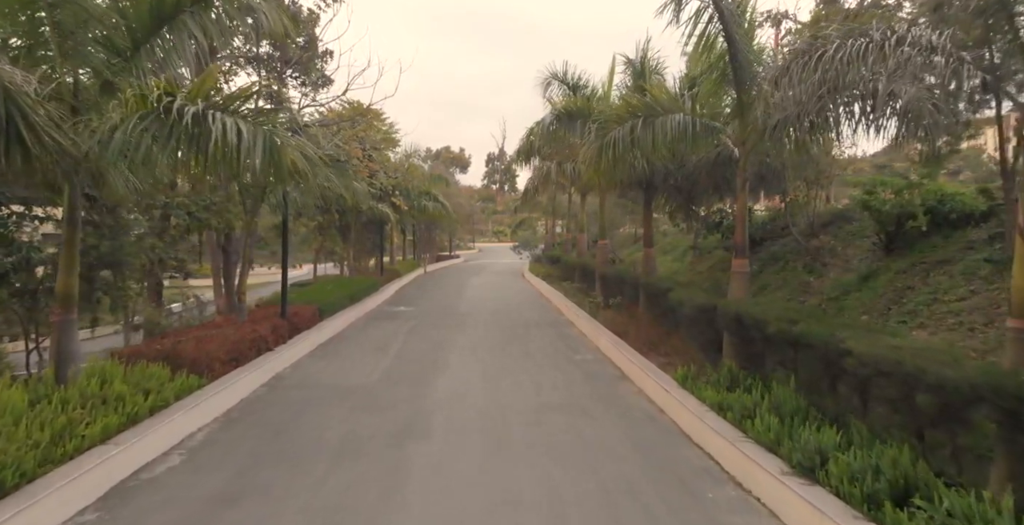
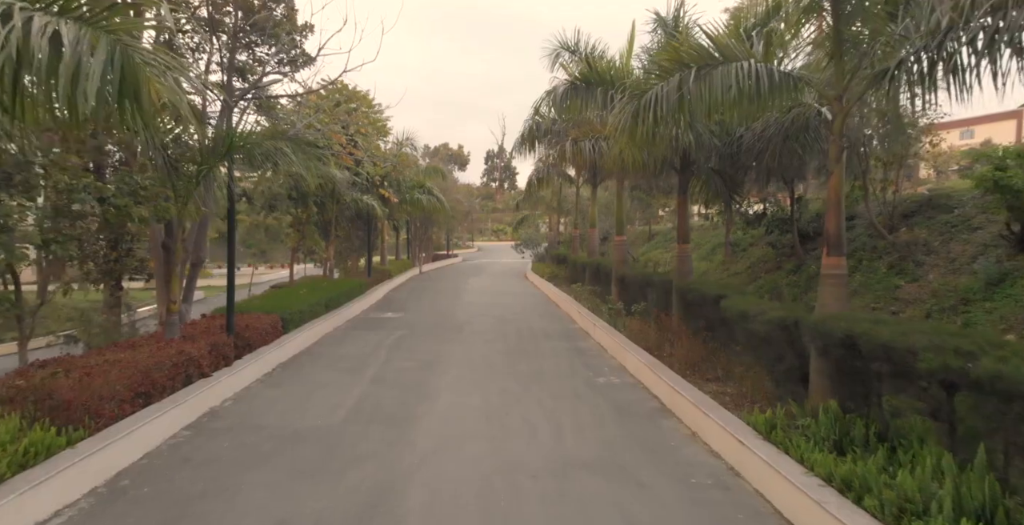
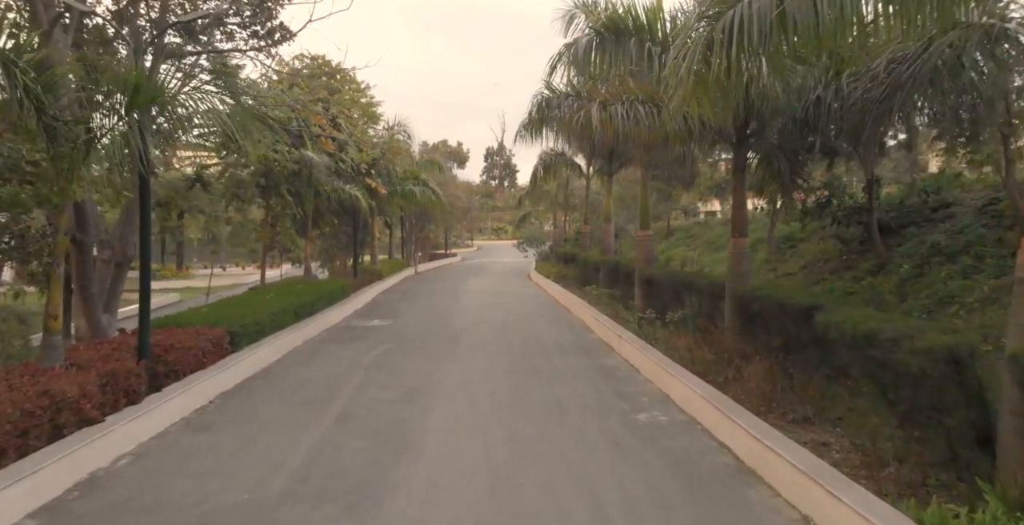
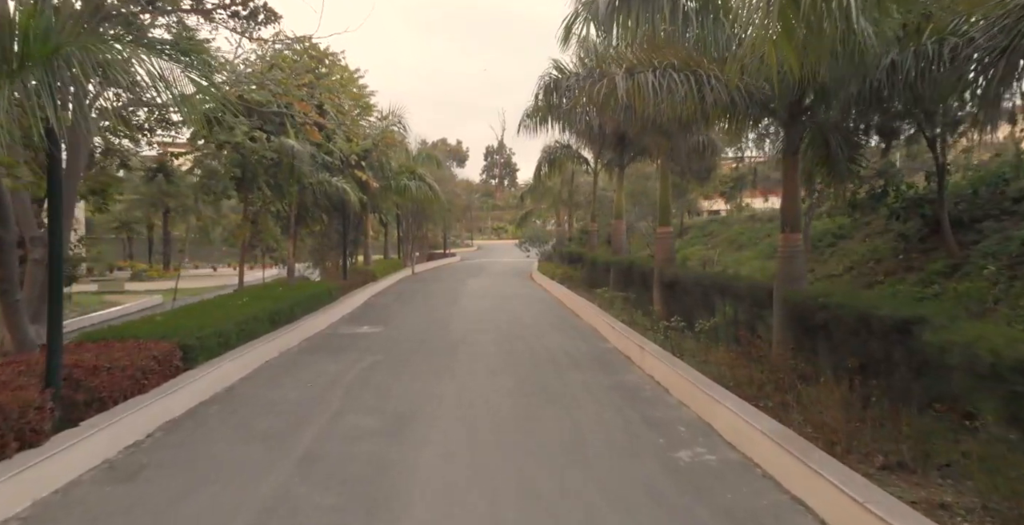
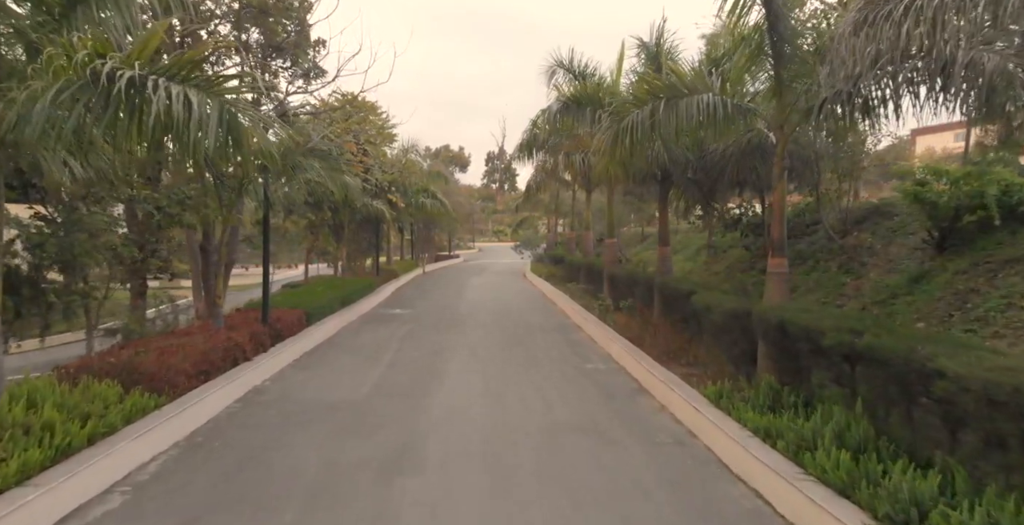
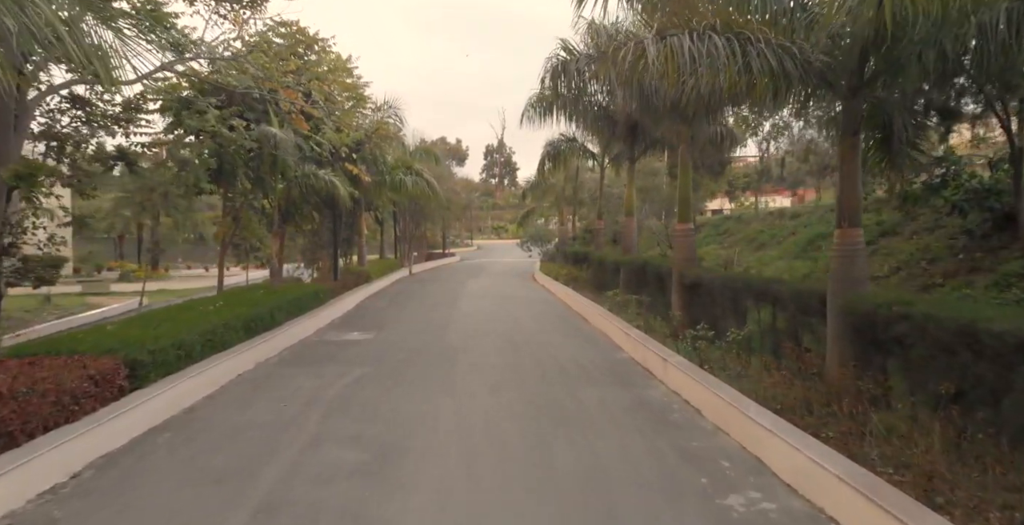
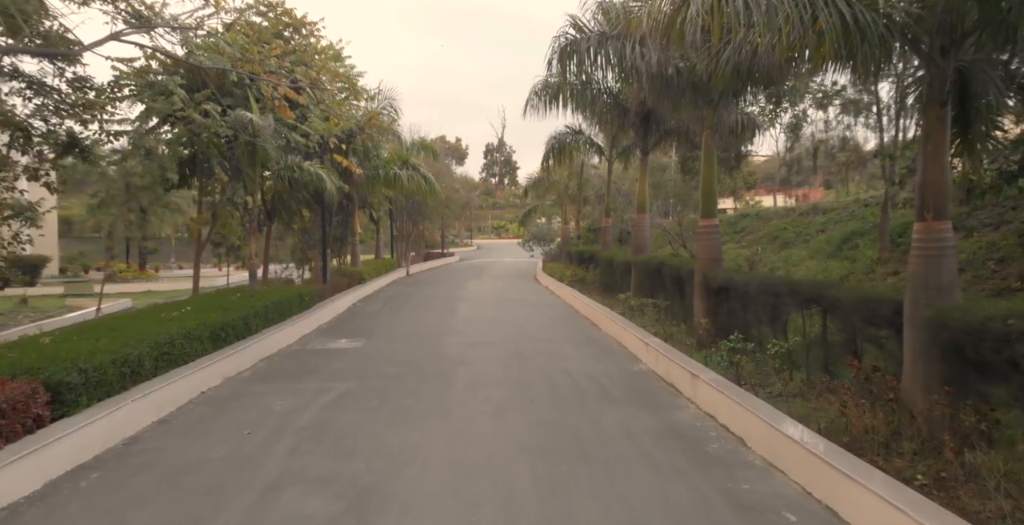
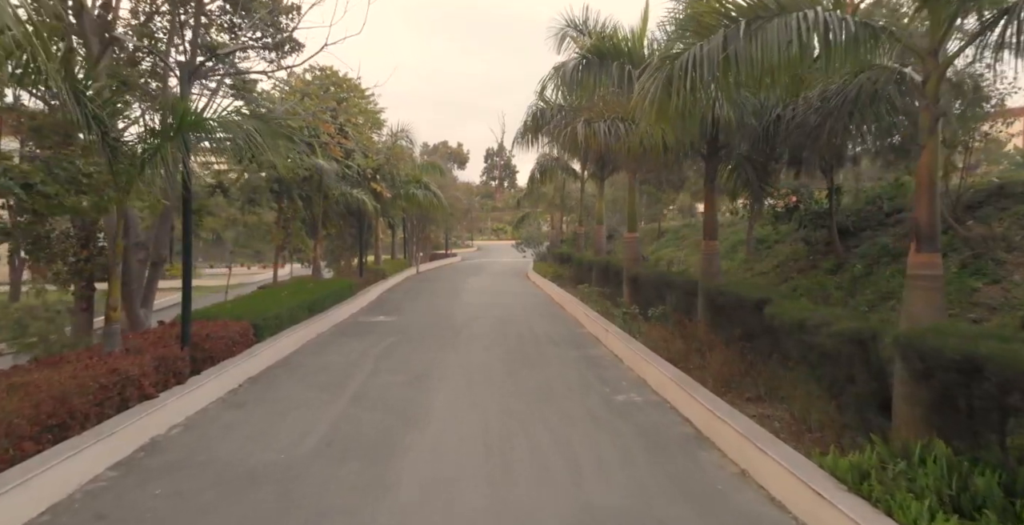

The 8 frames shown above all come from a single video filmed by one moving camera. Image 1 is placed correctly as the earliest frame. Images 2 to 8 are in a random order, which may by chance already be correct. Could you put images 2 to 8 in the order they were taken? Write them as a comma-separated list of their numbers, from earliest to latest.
5, 2, 8, 3, 4, 6, 7
